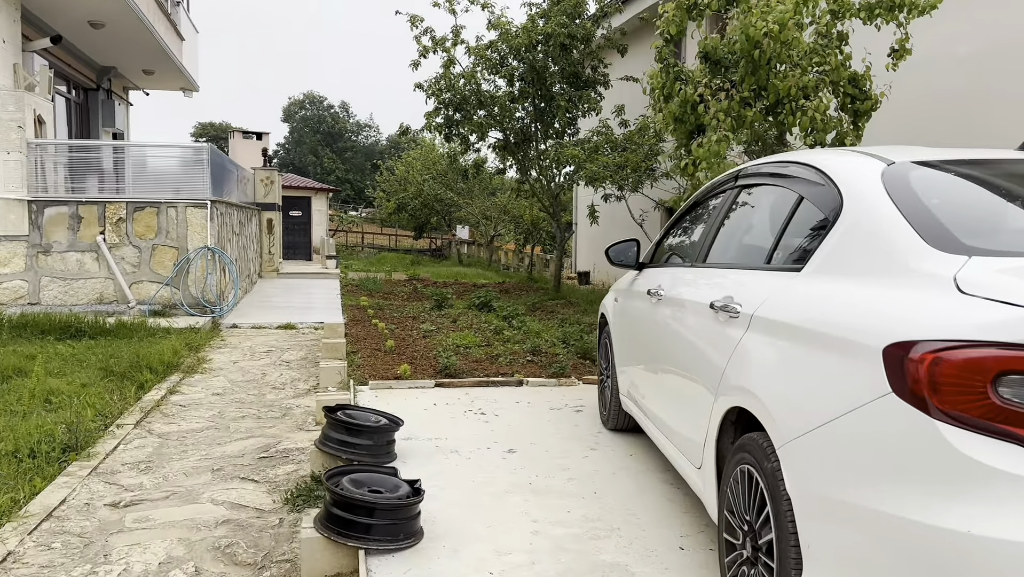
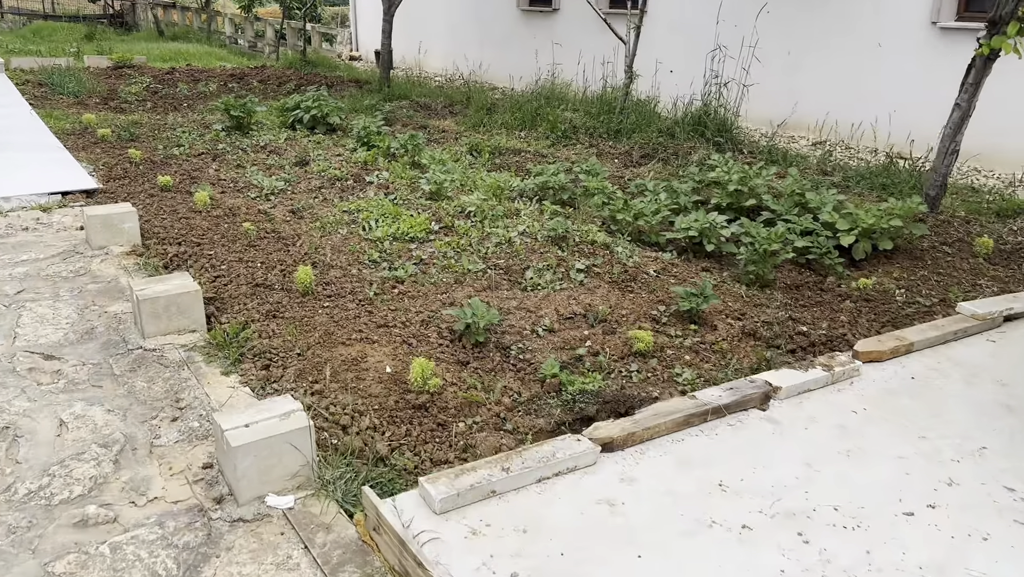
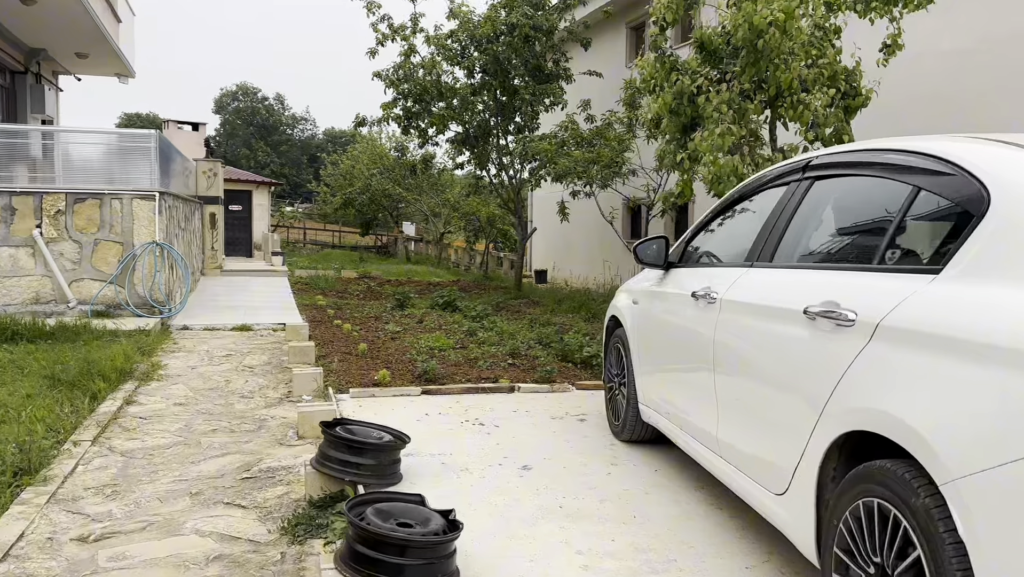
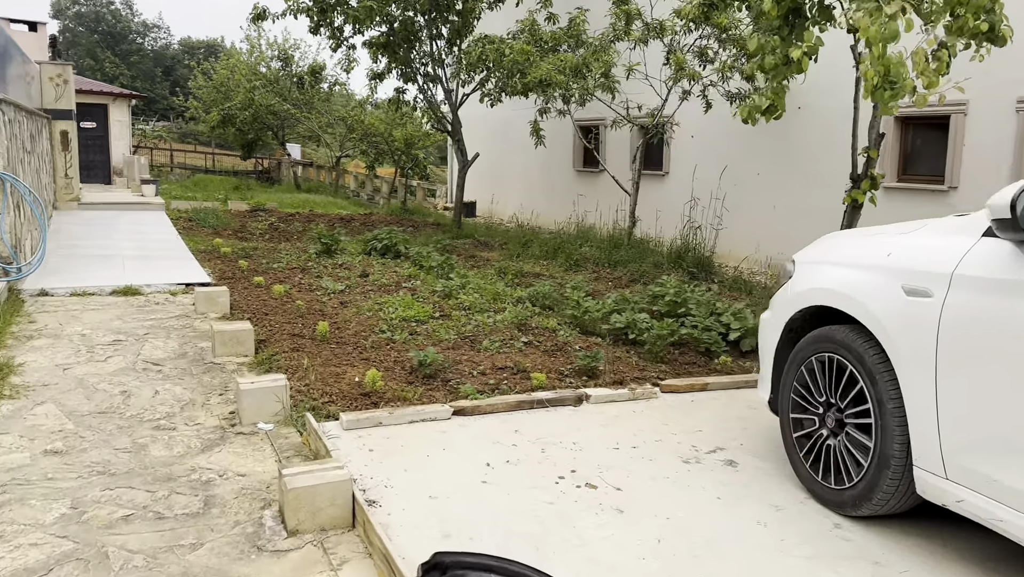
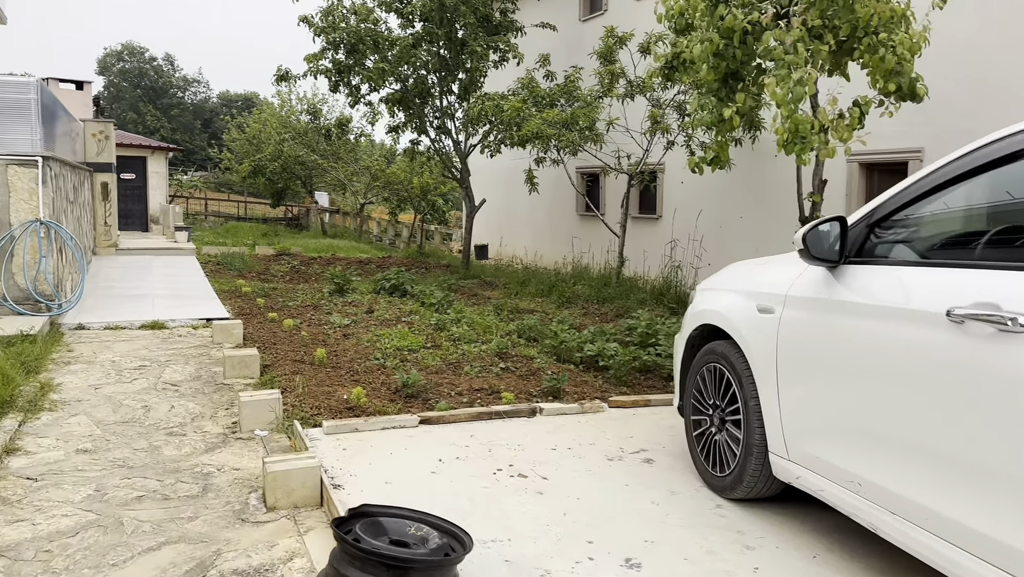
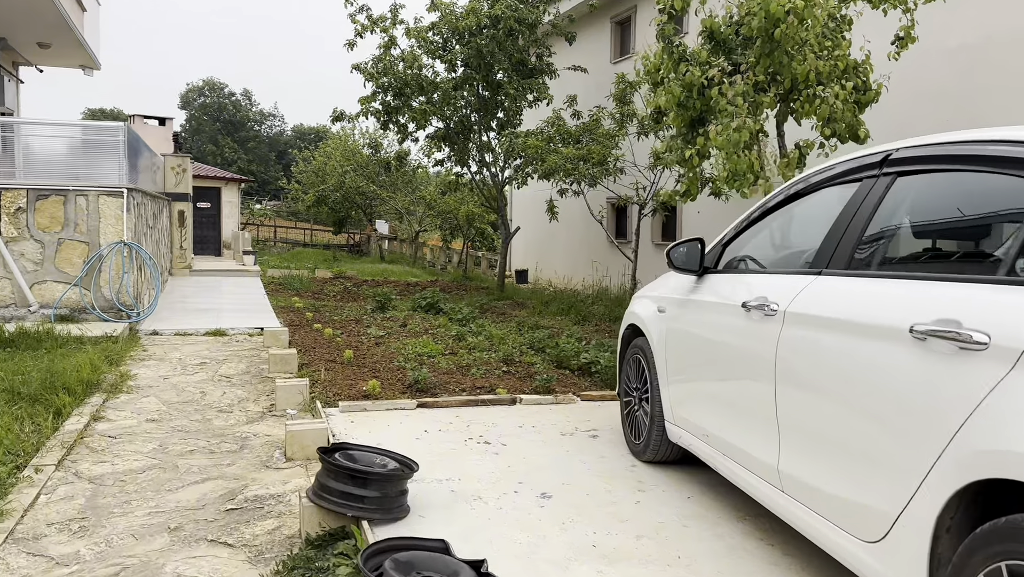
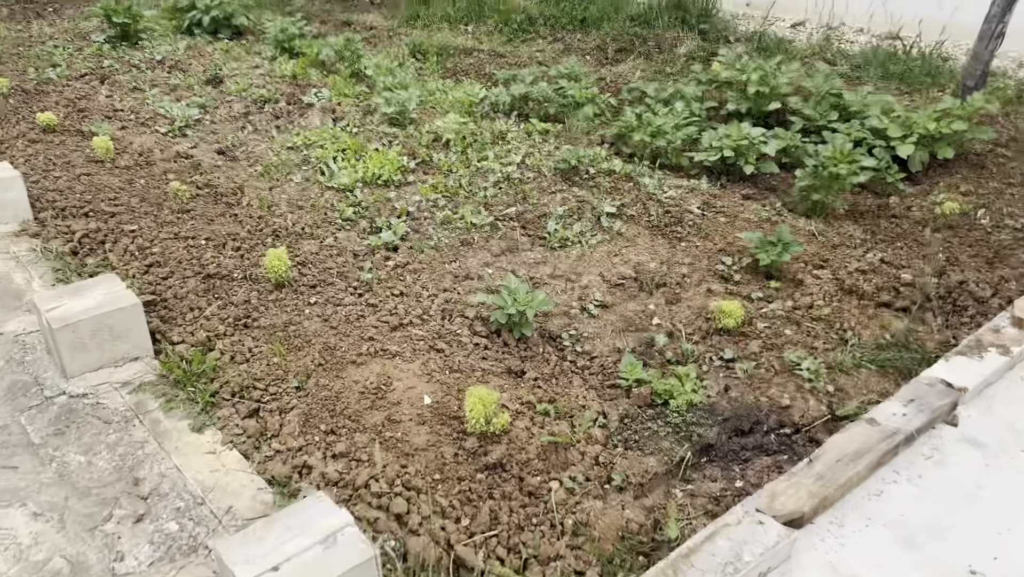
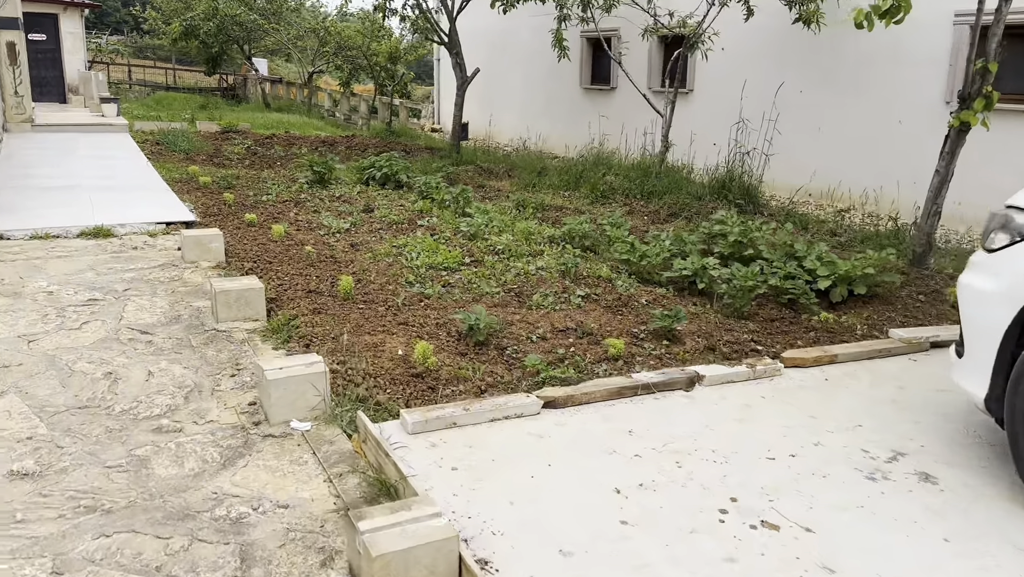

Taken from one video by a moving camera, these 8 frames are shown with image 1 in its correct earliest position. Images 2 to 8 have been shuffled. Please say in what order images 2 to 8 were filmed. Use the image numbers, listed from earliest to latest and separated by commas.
3, 6, 5, 4, 8, 2, 7
